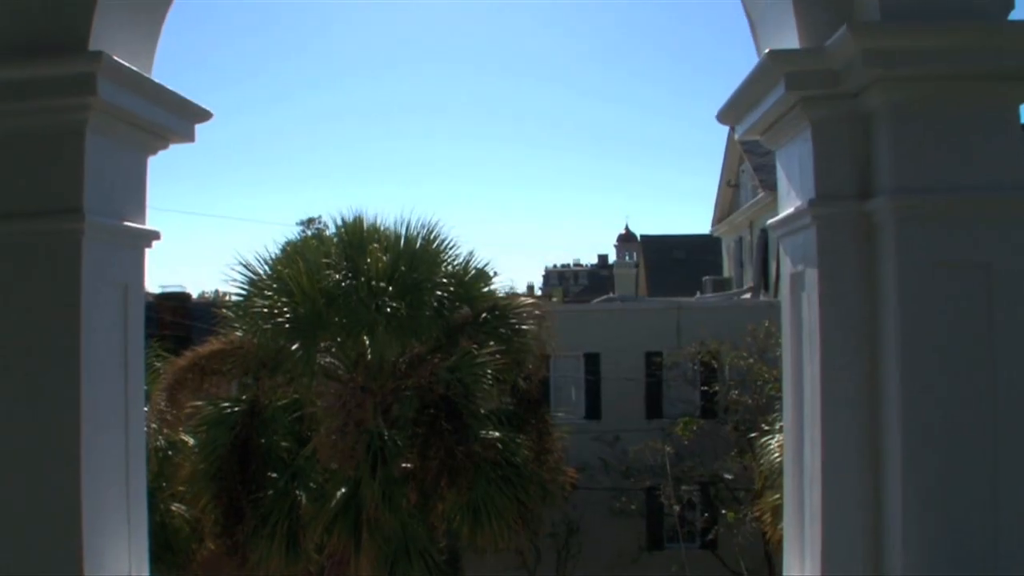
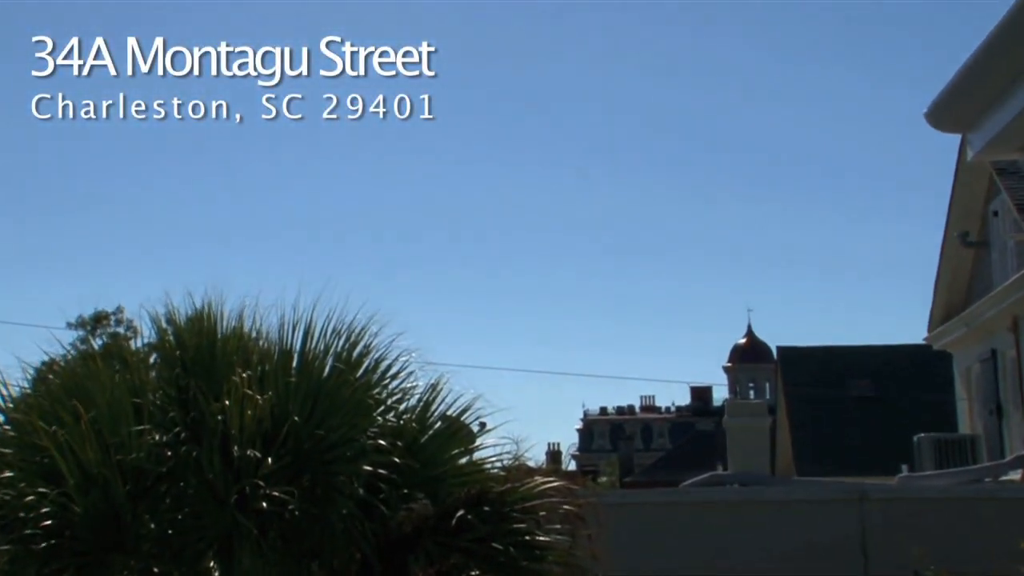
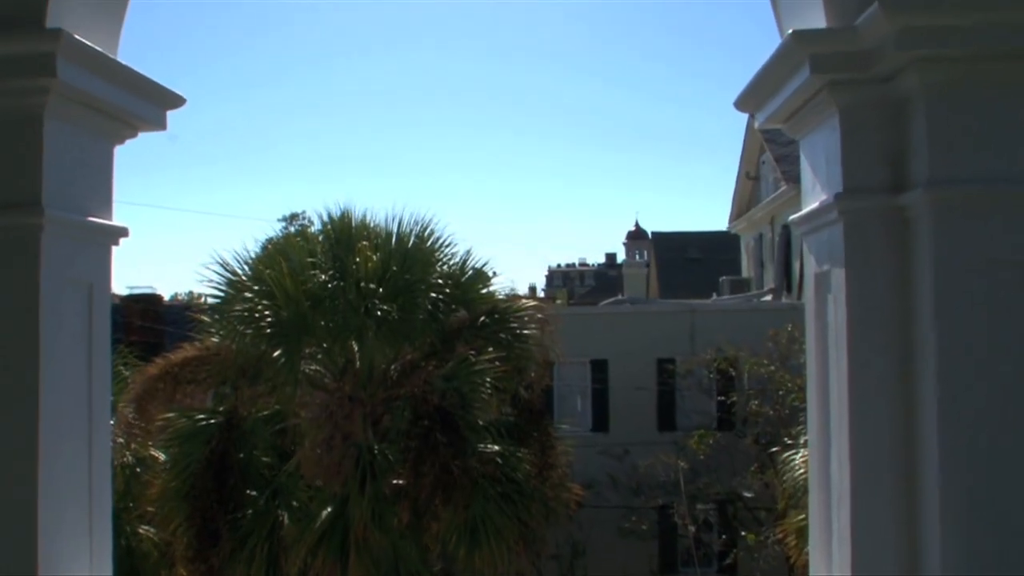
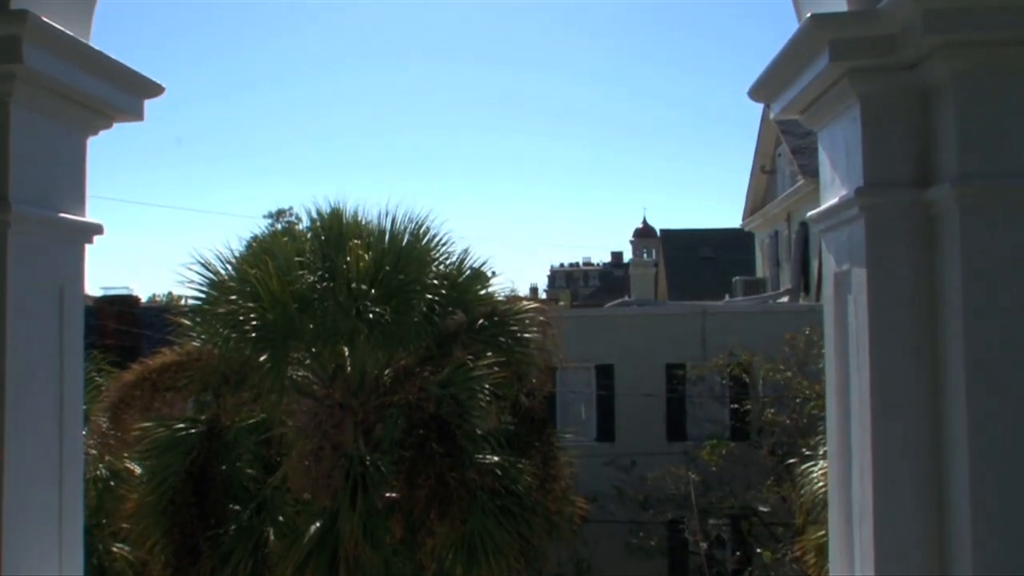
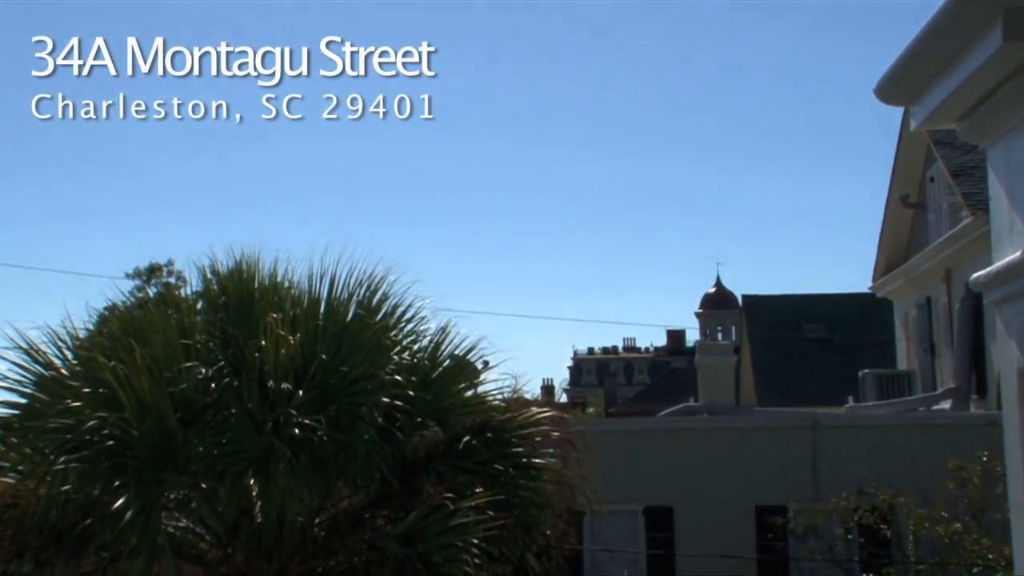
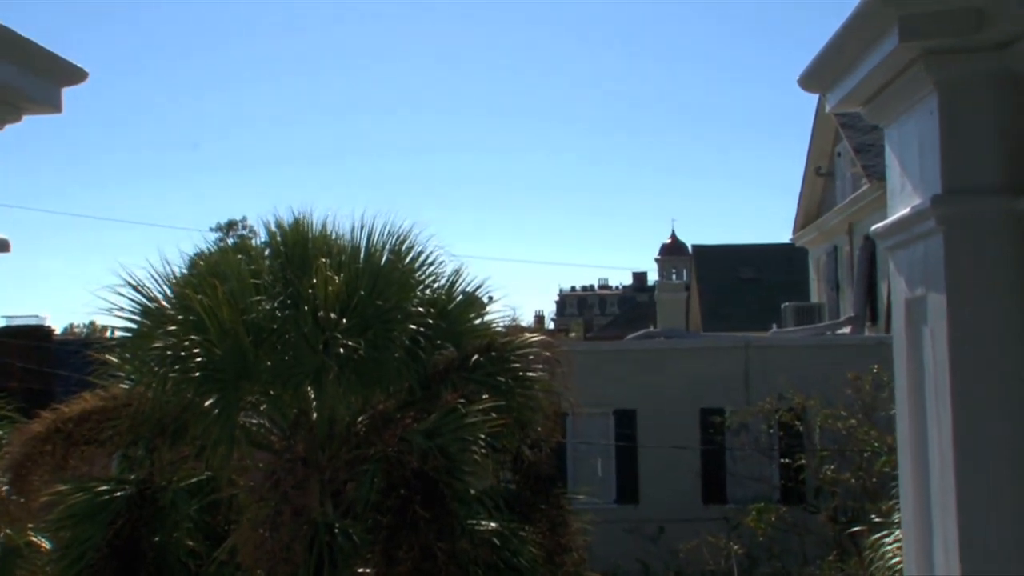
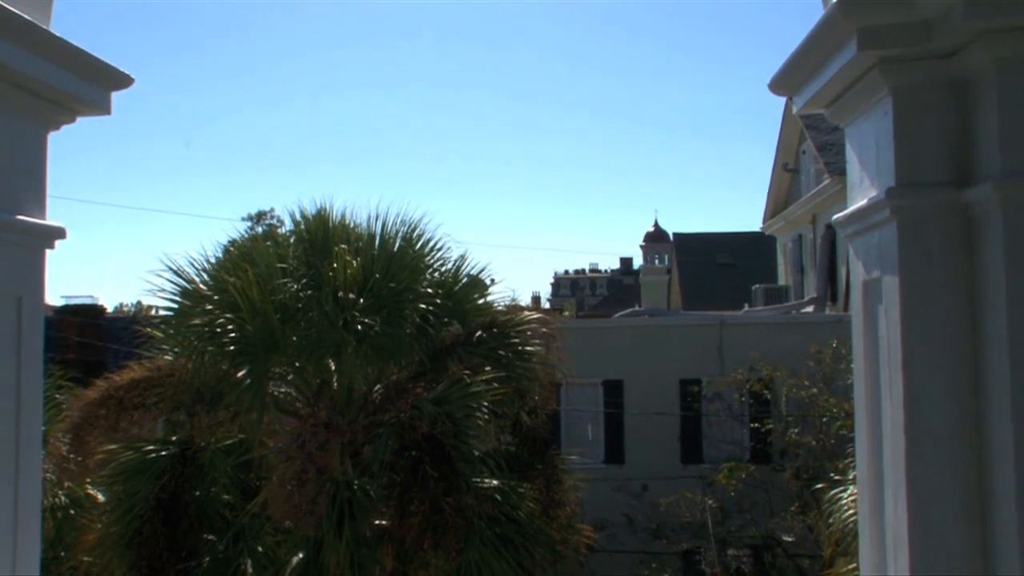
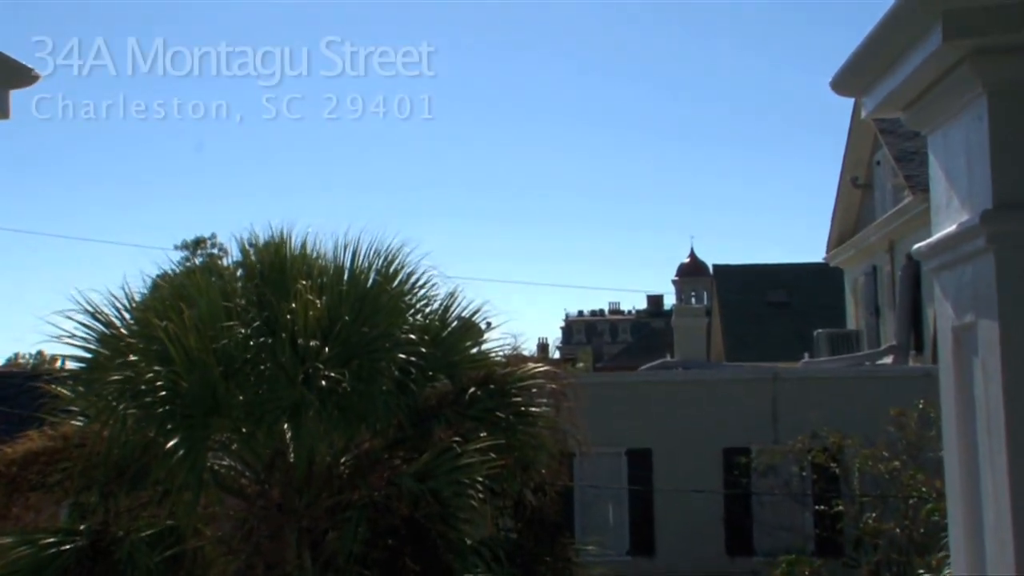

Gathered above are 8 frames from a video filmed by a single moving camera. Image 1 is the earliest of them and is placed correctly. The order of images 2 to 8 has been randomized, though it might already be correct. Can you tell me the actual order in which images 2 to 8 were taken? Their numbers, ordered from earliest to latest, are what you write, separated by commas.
3, 4, 7, 6, 8, 5, 2
